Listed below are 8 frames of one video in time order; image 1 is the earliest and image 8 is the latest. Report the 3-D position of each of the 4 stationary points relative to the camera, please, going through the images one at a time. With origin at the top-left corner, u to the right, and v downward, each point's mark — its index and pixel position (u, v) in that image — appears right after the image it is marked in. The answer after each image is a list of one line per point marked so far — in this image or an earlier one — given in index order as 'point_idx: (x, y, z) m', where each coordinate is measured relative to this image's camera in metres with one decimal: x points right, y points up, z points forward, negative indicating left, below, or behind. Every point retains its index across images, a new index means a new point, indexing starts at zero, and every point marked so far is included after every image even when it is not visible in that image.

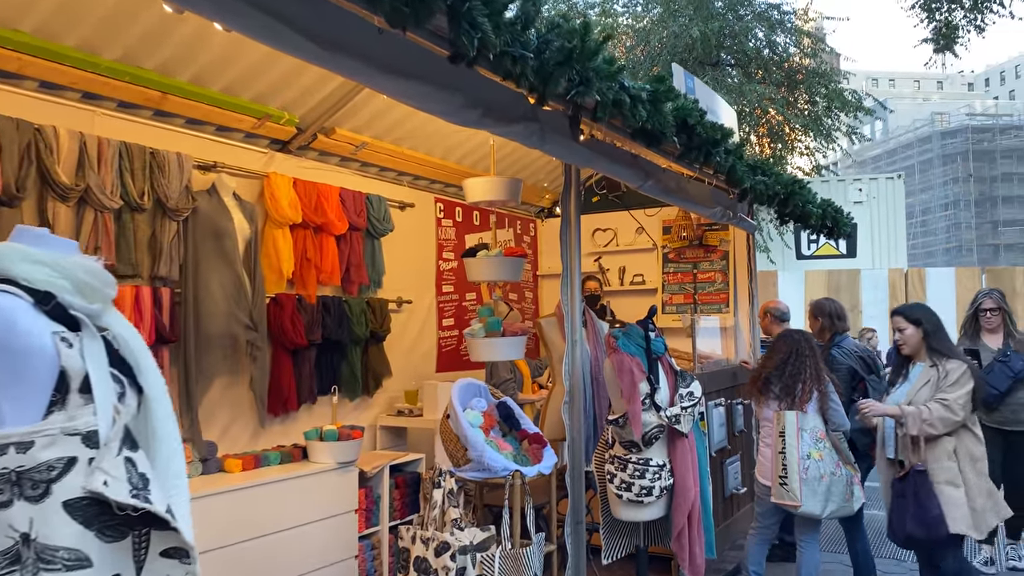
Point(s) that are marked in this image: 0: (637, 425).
0: (+0.5, -0.5, +3.3) m
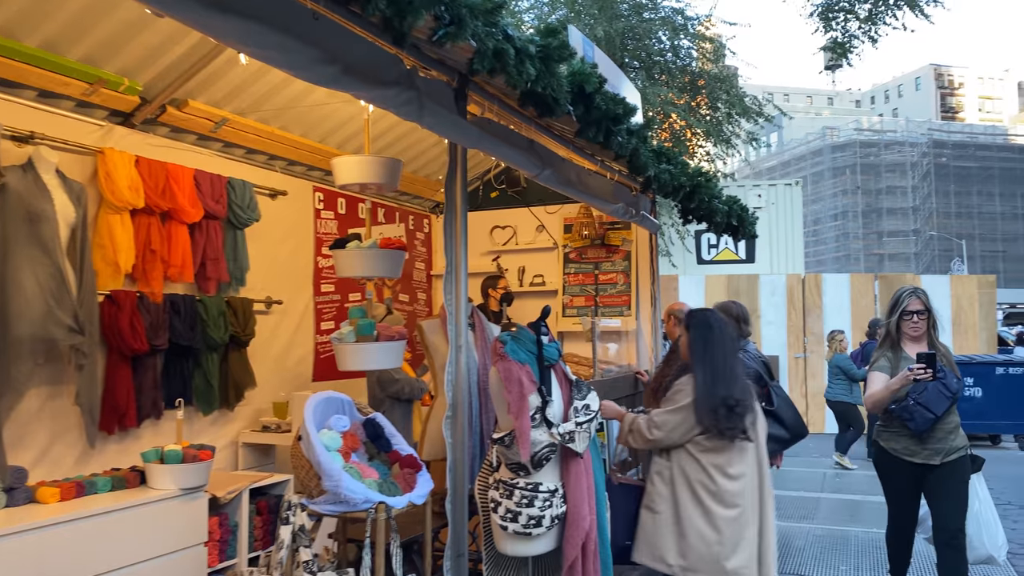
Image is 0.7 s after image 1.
0: (0.0, -0.5, +2.8) m
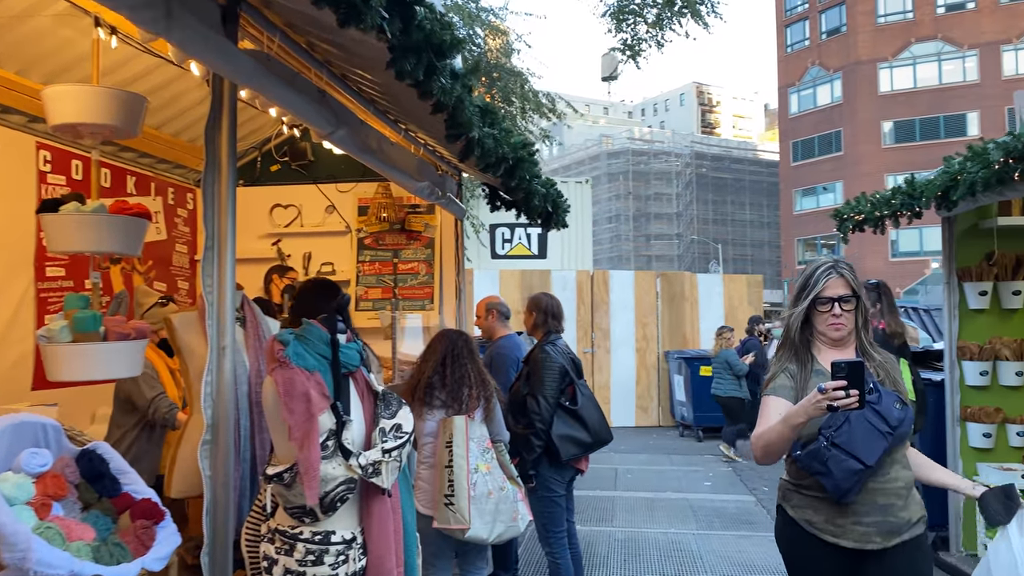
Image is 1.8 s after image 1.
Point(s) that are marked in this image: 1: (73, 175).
0: (-0.5, -0.5, +2.1) m
1: (-2.3, +0.6, +4.4) m
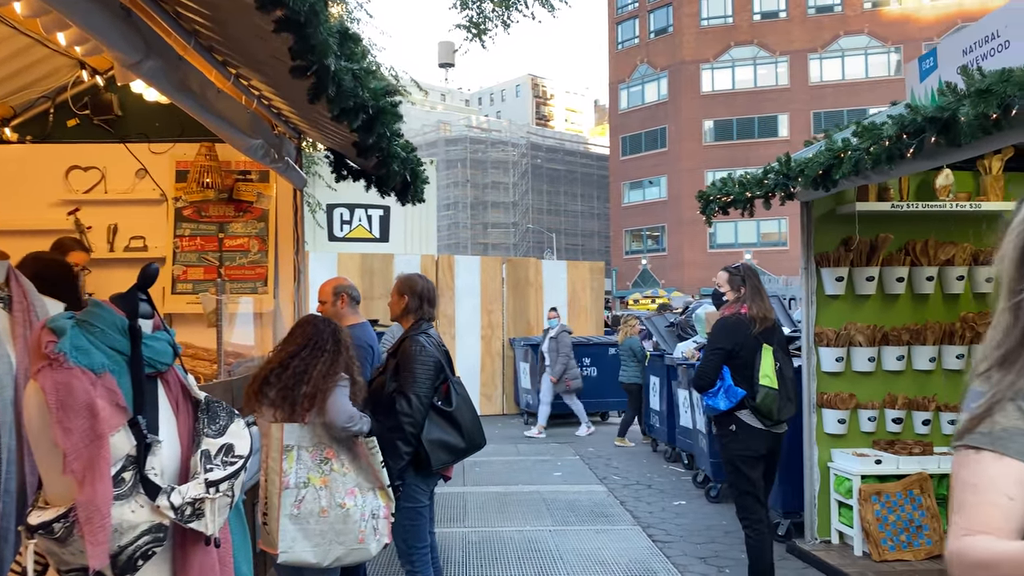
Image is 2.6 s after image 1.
0: (-0.7, -0.4, +1.5) m
1: (-2.9, +0.7, +3.4) m
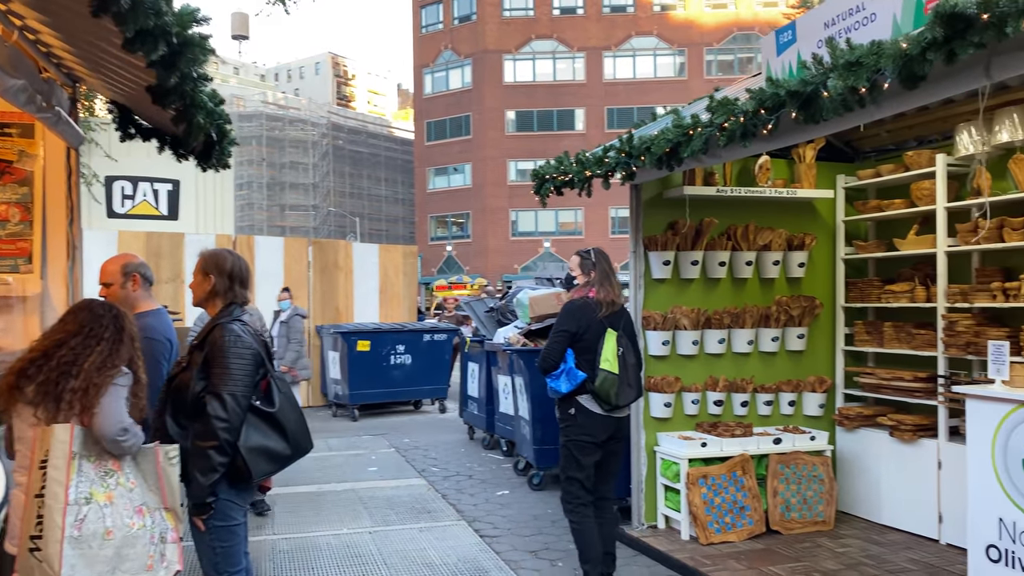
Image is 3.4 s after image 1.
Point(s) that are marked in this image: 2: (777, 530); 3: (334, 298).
0: (-0.8, -0.4, +0.9) m
1: (-3.4, +0.8, +2.2) m
2: (+1.6, -1.5, +5.2) m
3: (-2.4, -0.1, +11.8) m
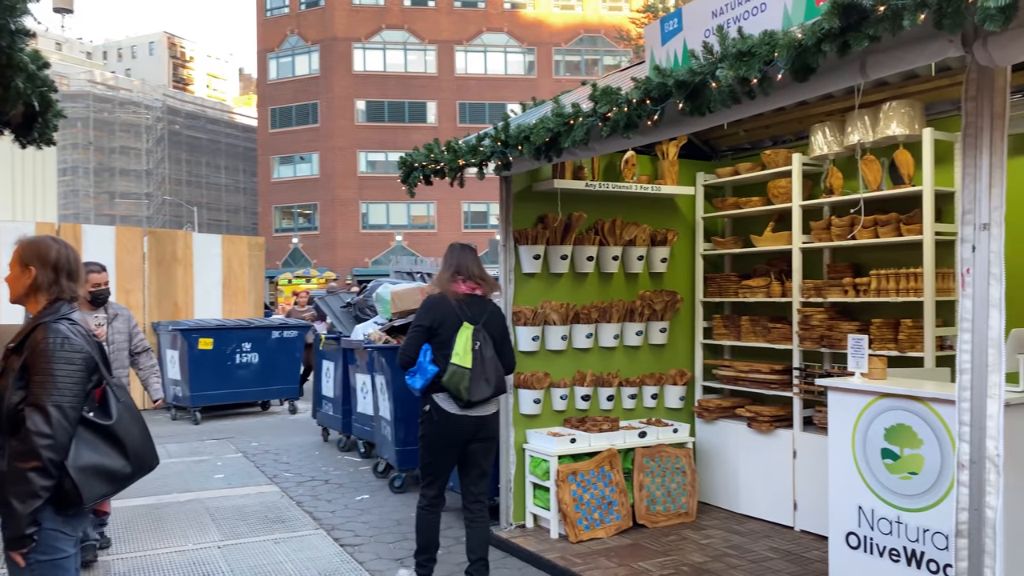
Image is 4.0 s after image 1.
0: (-0.9, -0.4, +0.6) m
1: (-3.6, +0.8, +1.4) m
2: (+0.8, -1.4, +5.2) m
3: (-4.4, 0.0, +11.0) m
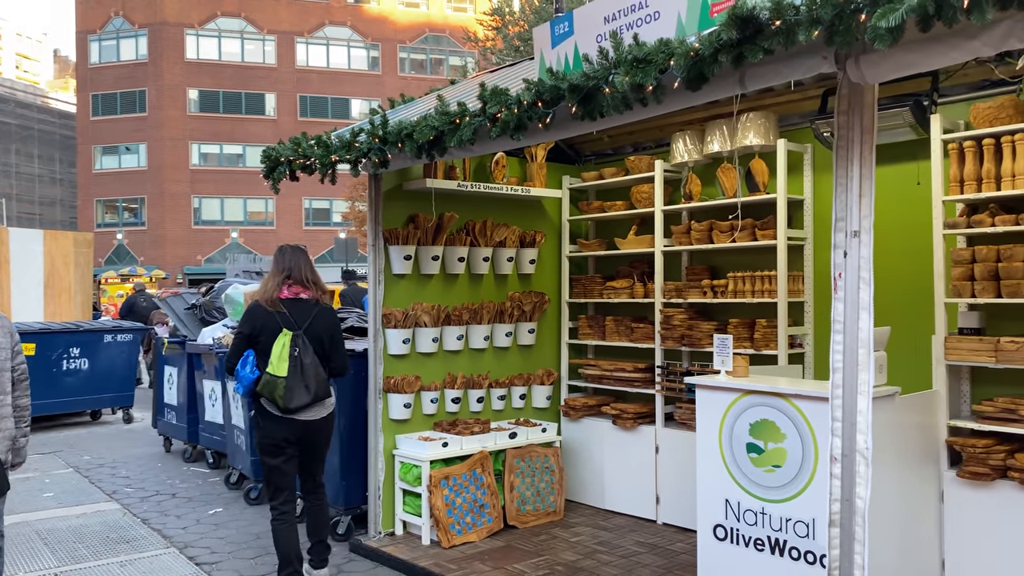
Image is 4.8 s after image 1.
0: (-0.8, -0.4, +0.3) m
1: (-3.6, +0.8, +0.7) m
2: (0.0, -1.5, +5.2) m
3: (-6.1, 0.0, +10.0) m
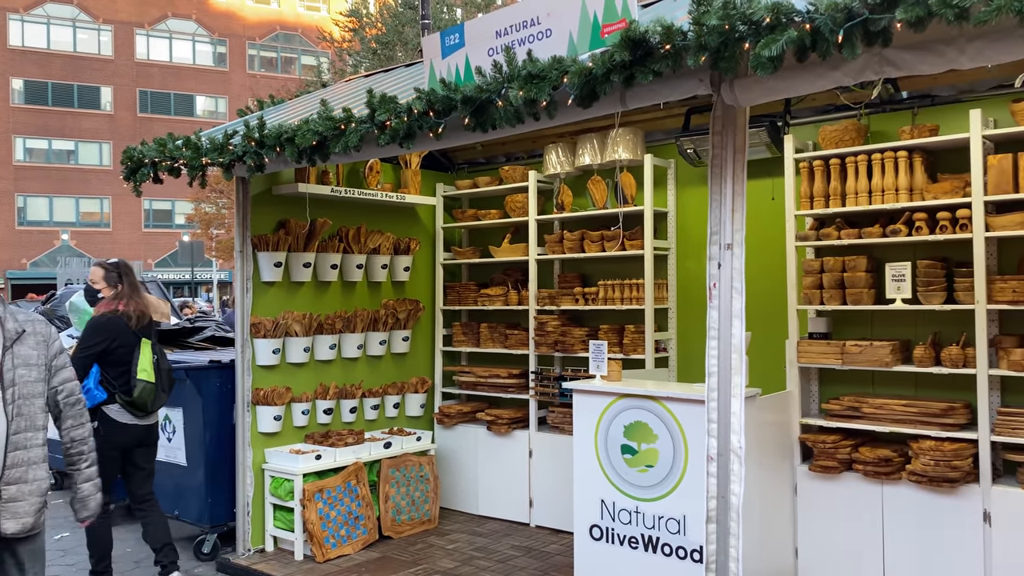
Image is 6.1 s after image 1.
0: (-0.7, -0.4, +0.2) m
1: (-3.5, +0.8, +0.1) m
2: (-0.8, -1.5, +5.1) m
3: (-7.6, -0.1, +8.8) m
